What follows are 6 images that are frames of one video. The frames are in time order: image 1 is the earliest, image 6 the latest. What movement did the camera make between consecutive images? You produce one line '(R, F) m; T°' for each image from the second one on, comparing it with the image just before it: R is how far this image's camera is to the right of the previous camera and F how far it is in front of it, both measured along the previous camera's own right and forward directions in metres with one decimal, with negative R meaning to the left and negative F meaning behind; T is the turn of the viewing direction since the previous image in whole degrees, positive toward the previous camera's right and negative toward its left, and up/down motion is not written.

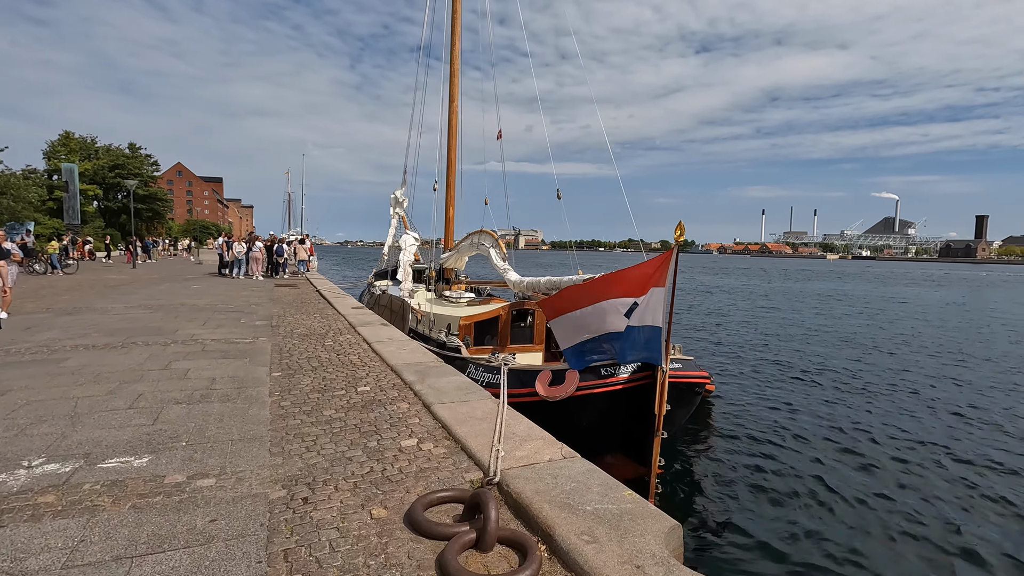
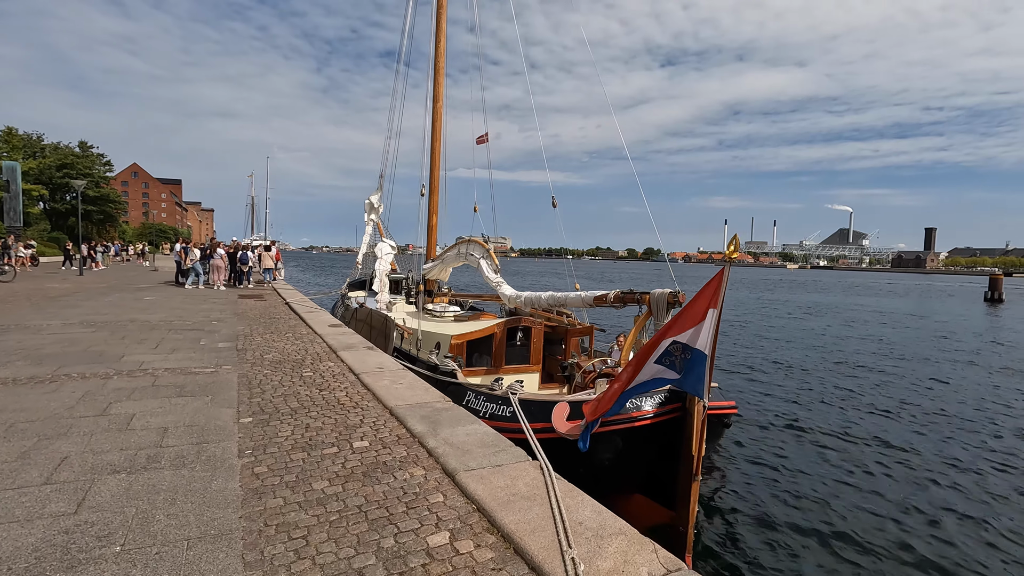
(-0.6, +1.1) m; +3°
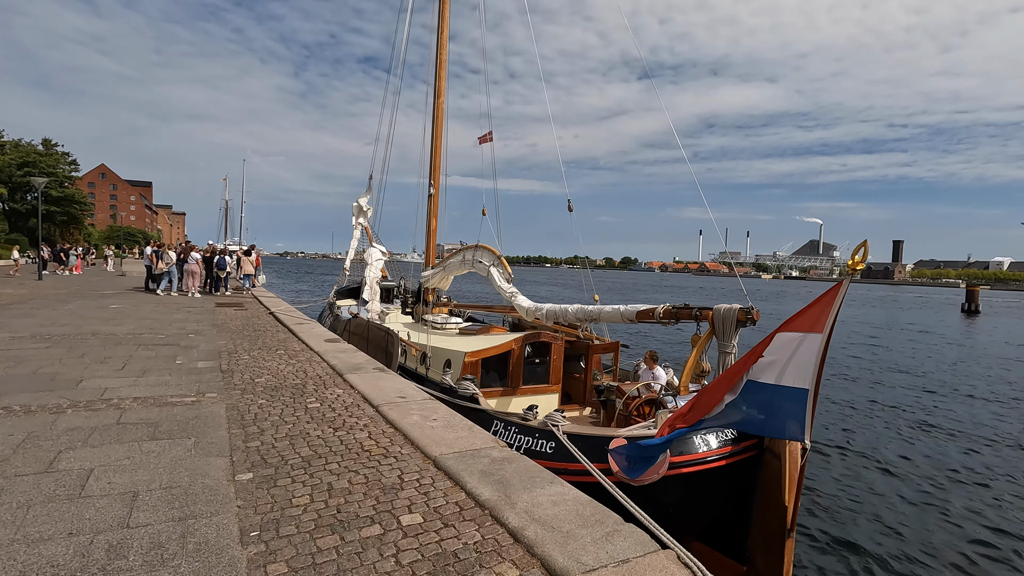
(-0.8, +1.2) m; +2°
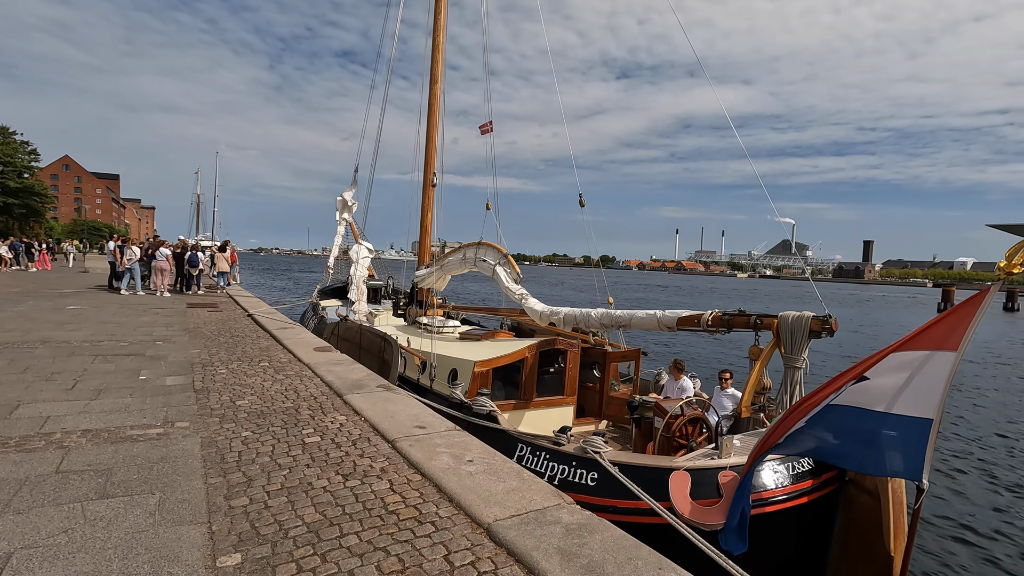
(-0.6, +1.1) m; +2°
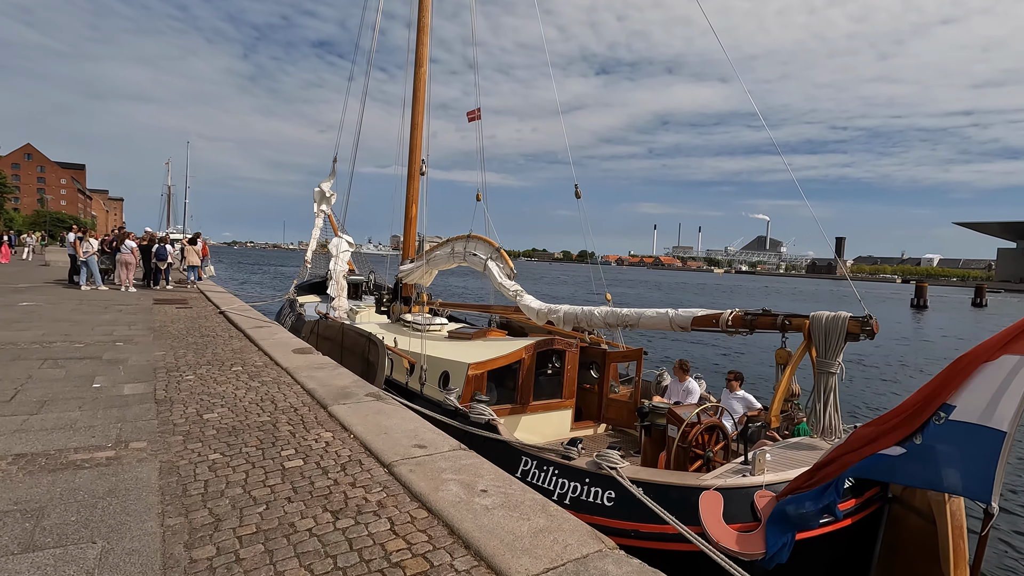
(-0.3, +0.6) m; +2°
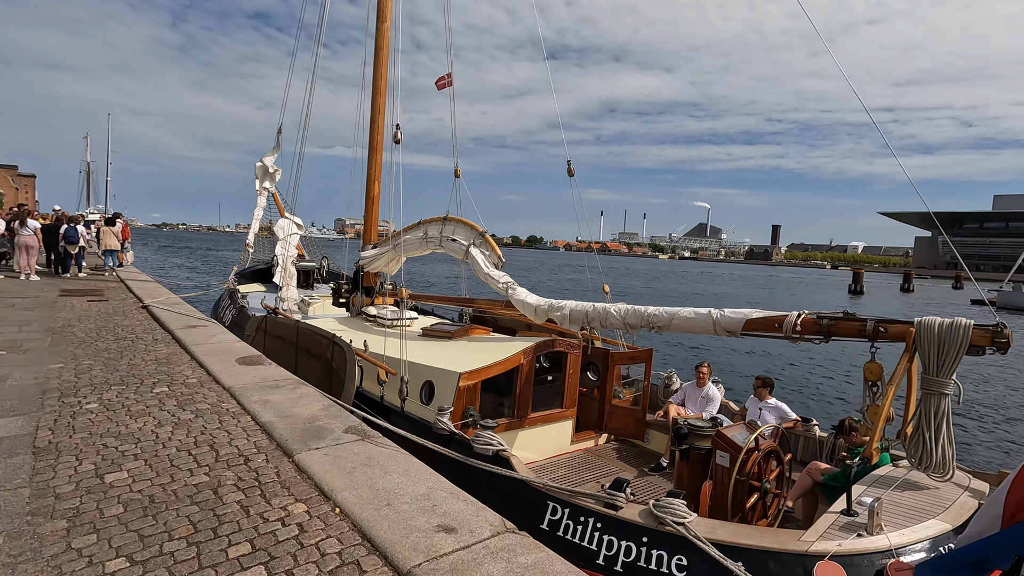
(-0.6, +1.4) m; +6°
